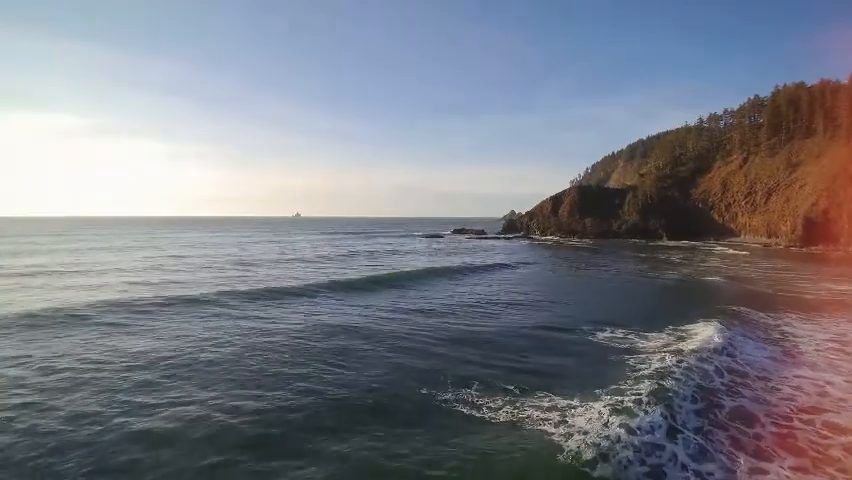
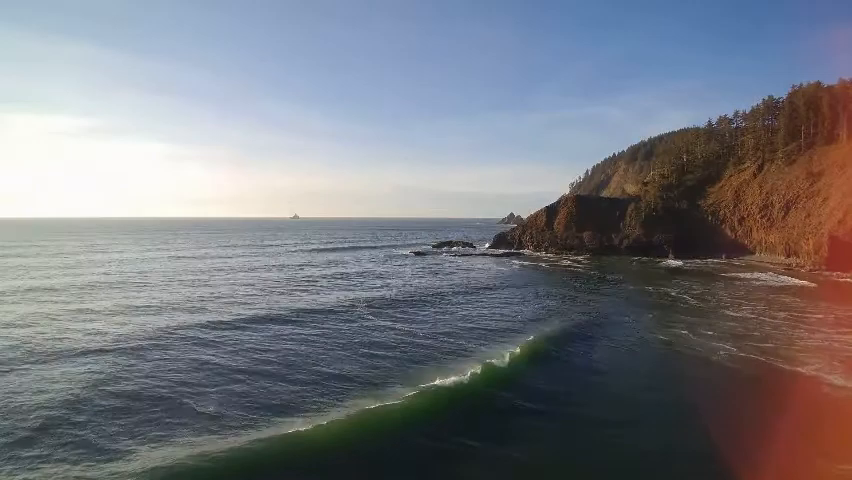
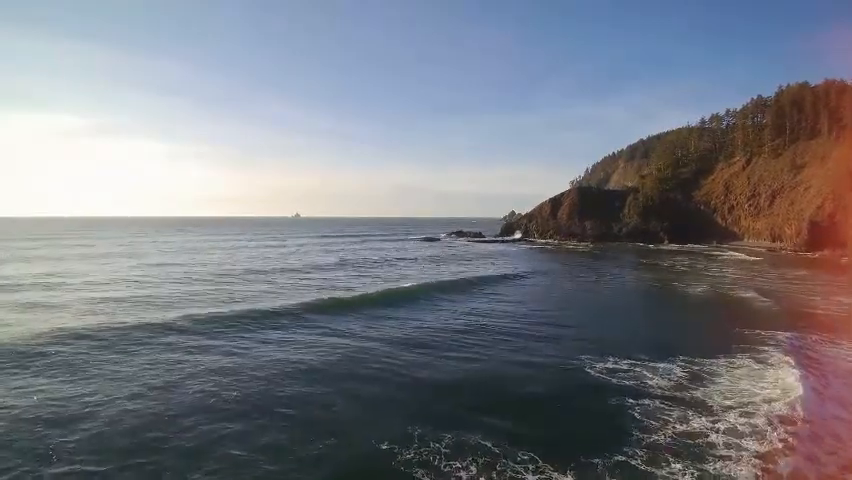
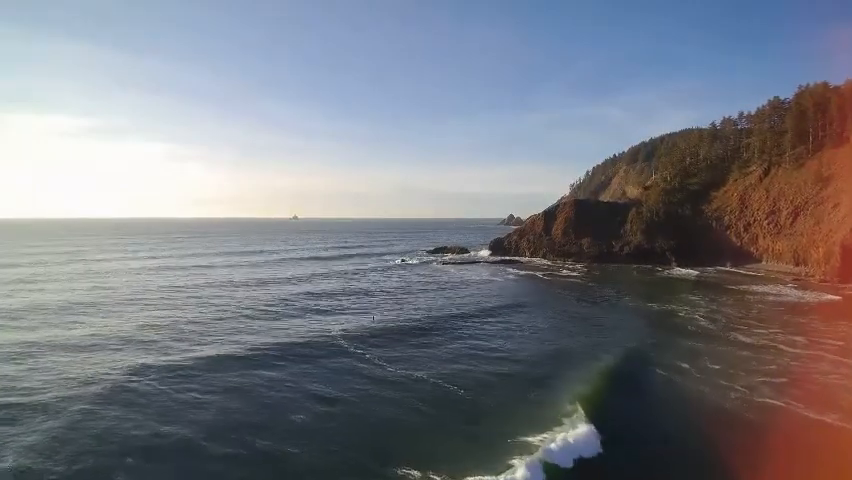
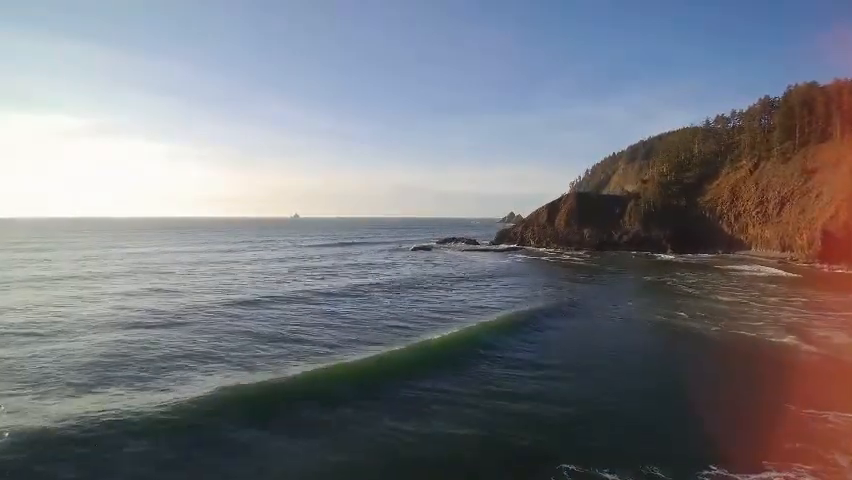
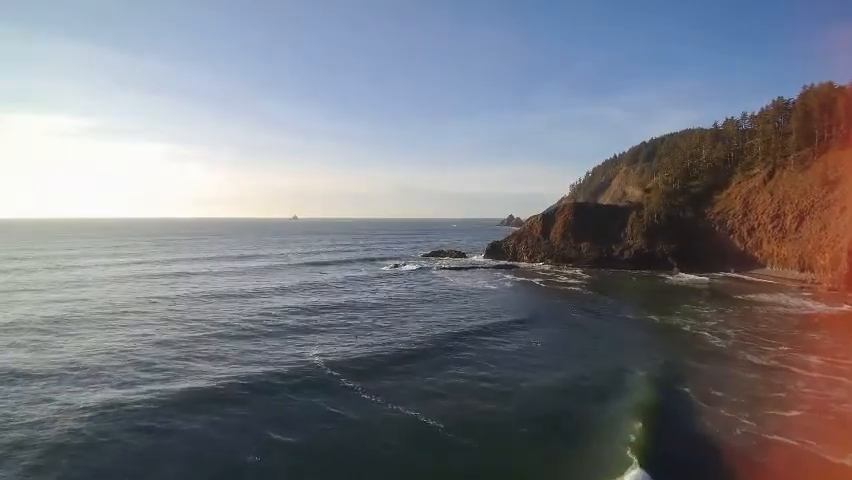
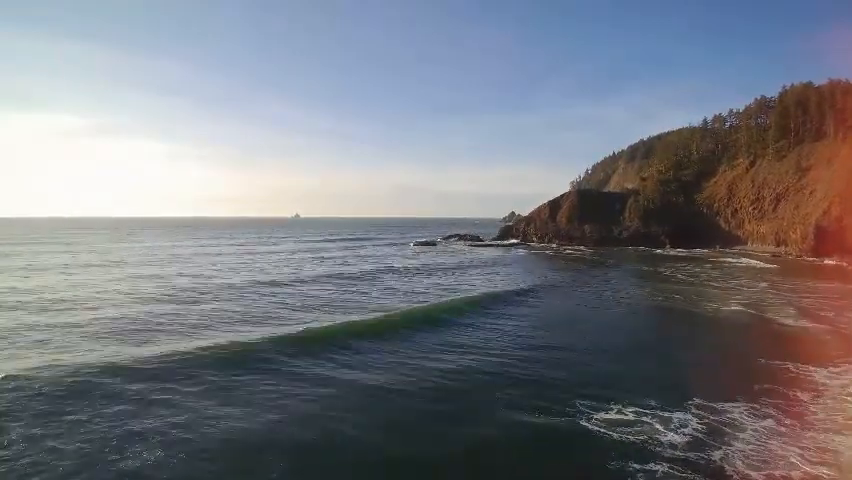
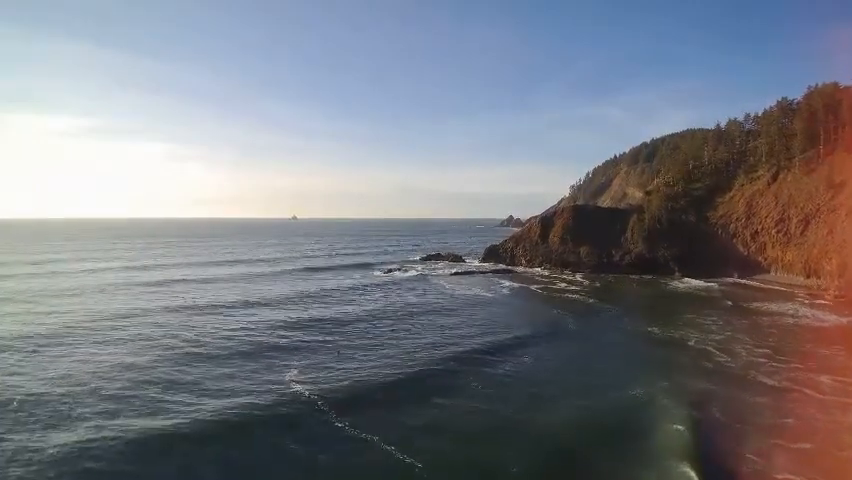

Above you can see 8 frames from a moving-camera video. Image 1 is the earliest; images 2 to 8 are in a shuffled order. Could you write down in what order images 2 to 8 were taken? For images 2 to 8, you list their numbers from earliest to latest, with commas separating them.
3, 7, 5, 2, 4, 6, 8
